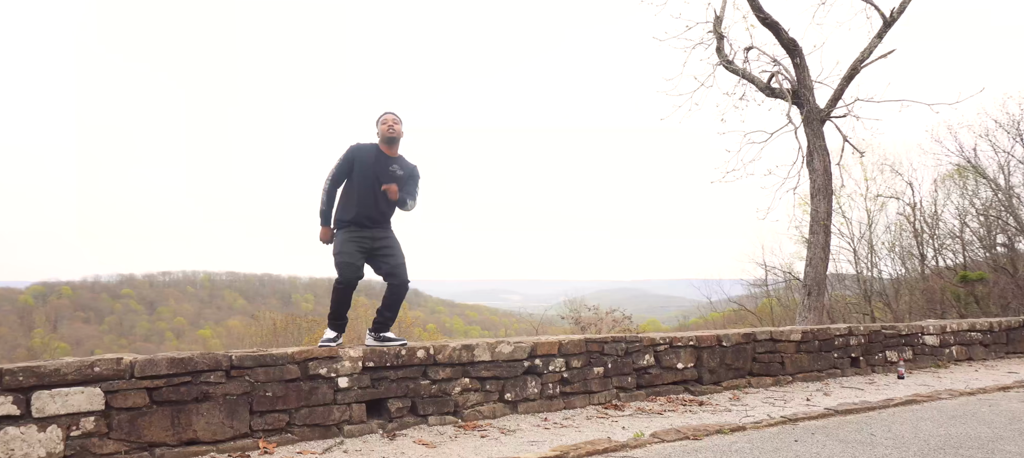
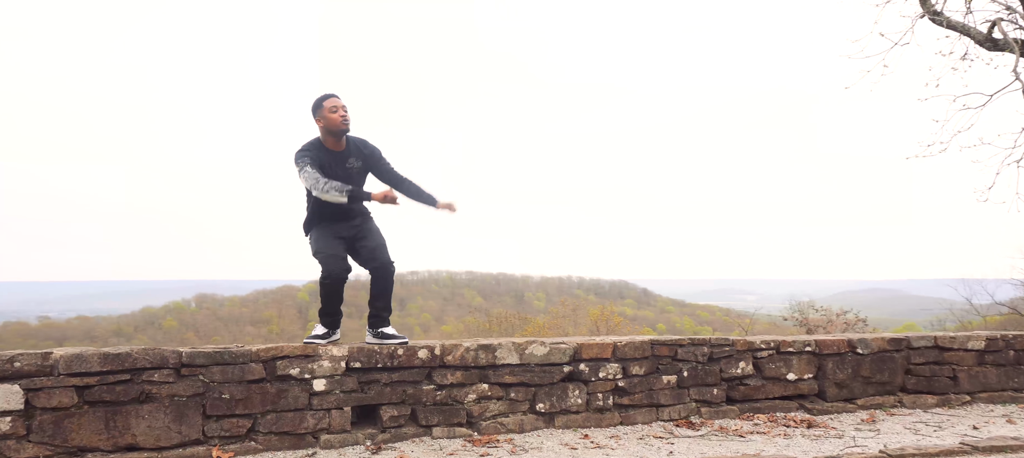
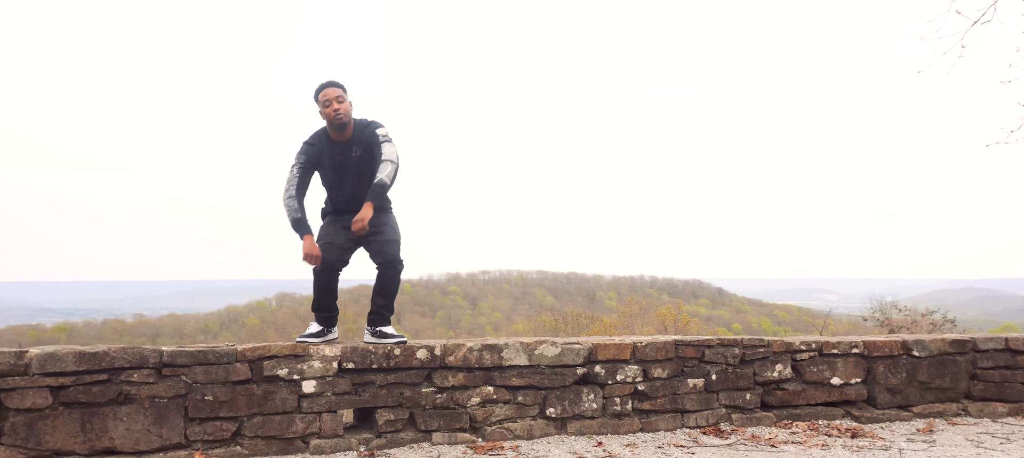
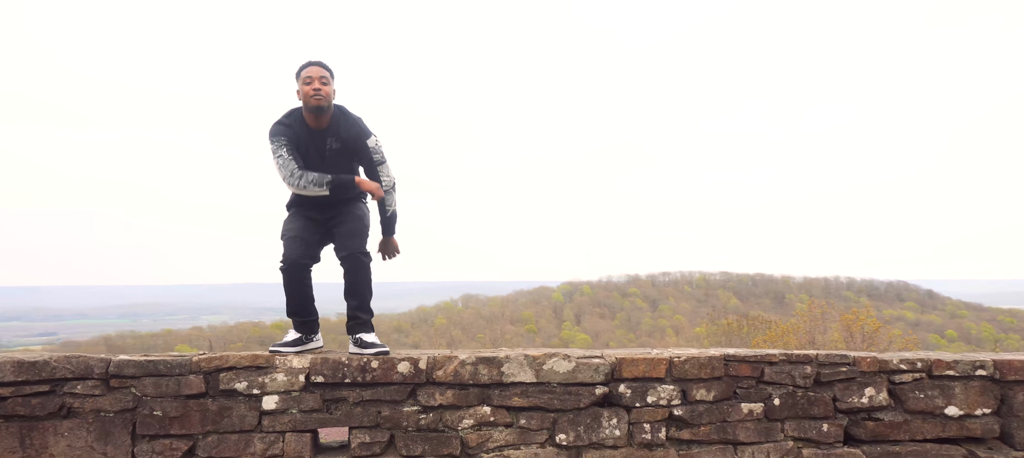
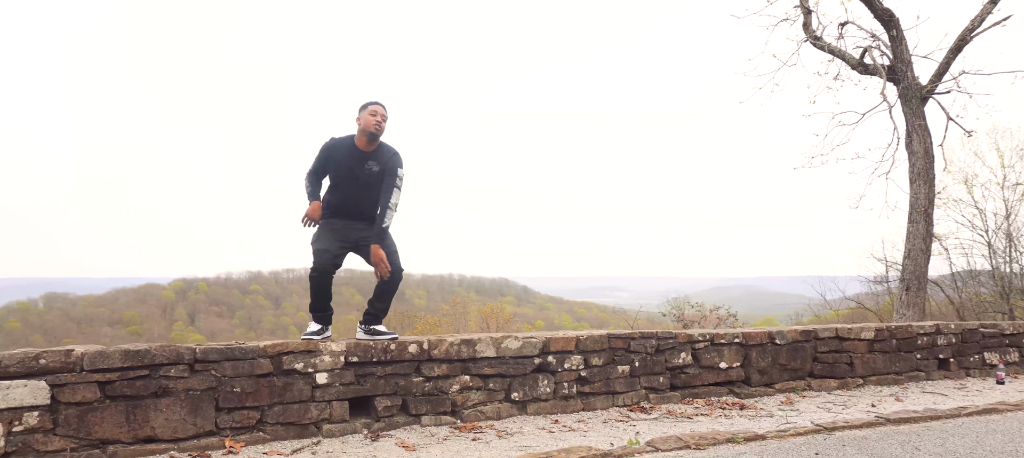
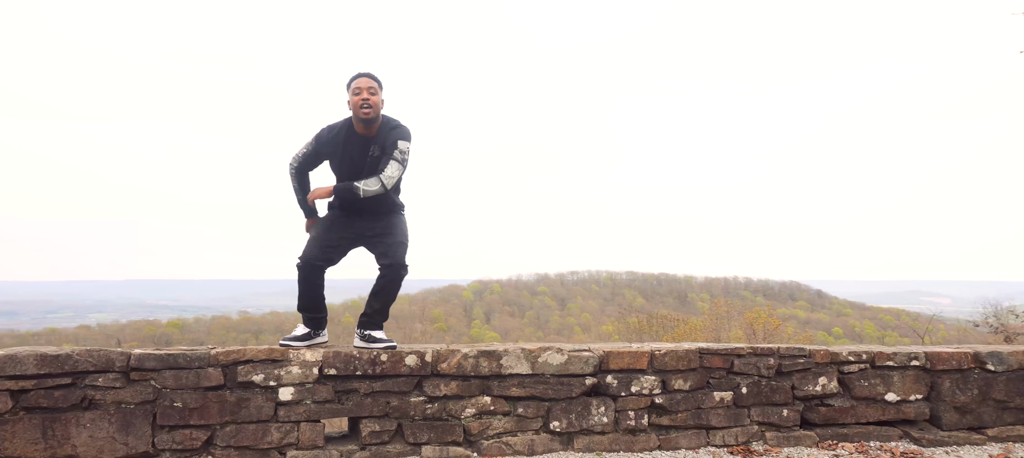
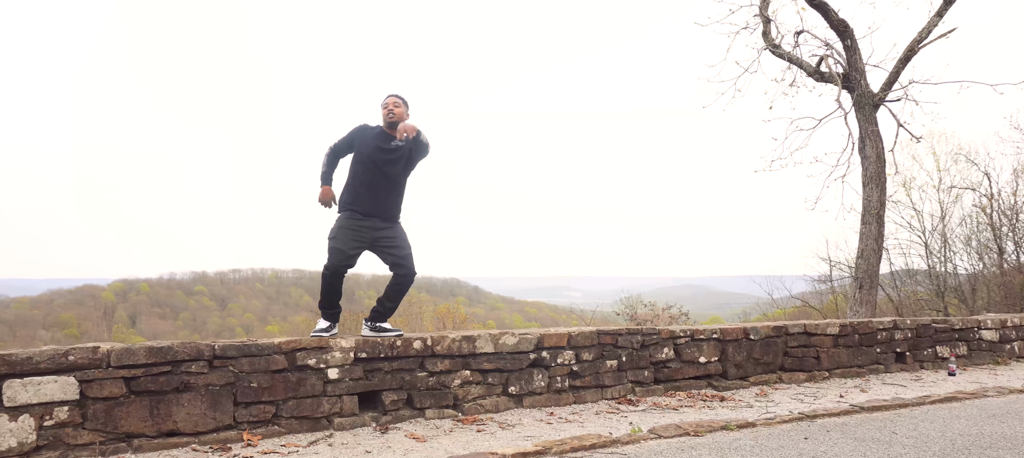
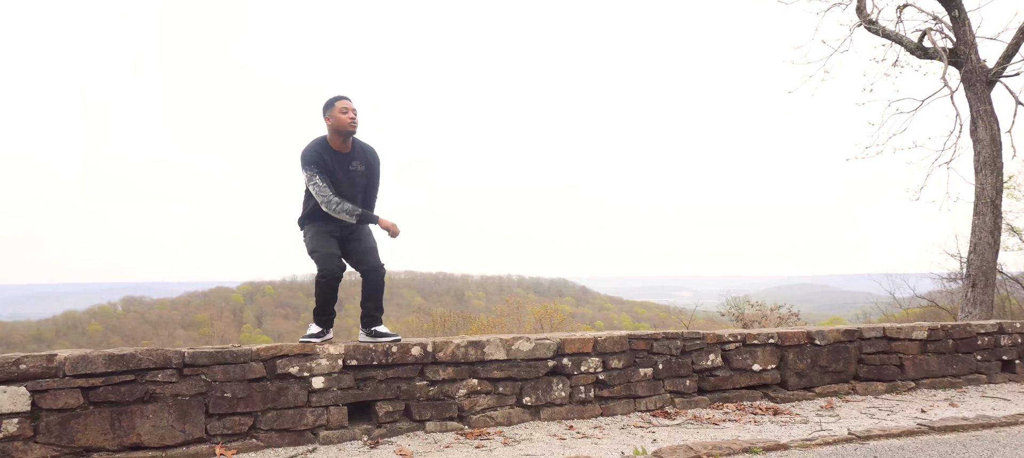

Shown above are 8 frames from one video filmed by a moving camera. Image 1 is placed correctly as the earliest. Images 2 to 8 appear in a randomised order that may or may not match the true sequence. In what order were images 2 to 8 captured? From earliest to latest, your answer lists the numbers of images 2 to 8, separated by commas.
7, 5, 8, 2, 3, 6, 4
